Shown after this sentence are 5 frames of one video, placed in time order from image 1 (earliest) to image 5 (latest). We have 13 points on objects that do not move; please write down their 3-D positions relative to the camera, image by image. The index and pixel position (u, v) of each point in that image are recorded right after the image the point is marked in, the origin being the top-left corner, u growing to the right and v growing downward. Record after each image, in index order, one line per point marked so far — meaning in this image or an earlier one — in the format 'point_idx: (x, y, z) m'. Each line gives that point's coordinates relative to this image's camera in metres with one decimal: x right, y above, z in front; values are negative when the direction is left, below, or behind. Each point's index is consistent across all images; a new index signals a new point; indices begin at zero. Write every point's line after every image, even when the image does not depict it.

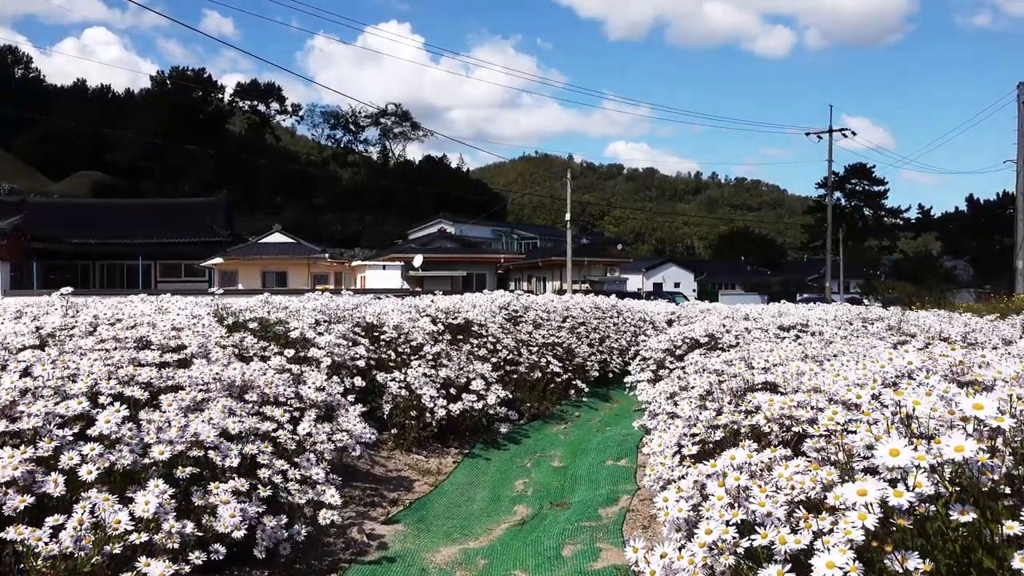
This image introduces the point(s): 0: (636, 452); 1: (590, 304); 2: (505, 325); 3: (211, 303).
0: (+1.1, -1.5, +6.4) m
1: (+1.4, -0.3, +12.4) m
2: (-0.1, -0.5, +9.4) m
3: (-2.9, -0.1, +6.8) m
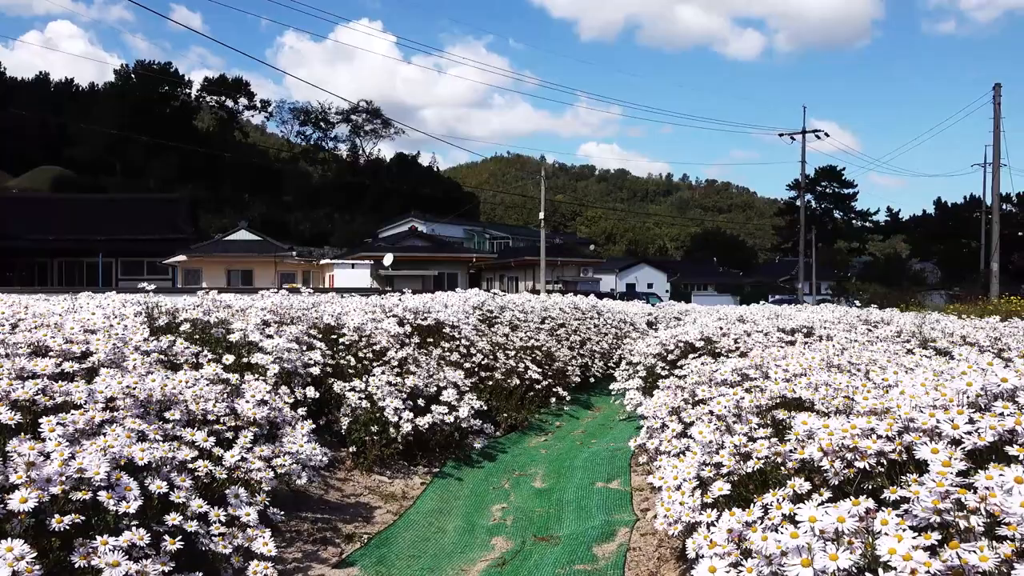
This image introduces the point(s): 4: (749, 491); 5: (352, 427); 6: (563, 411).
0: (+0.9, -1.4, +5.6) m
1: (+0.9, -0.3, +11.7) m
2: (-0.4, -0.5, +8.6) m
3: (-3.1, -0.1, +5.9) m
4: (+1.0, -0.8, +2.9) m
5: (-1.3, -1.1, +5.6) m
6: (+0.6, -1.5, +8.6) m
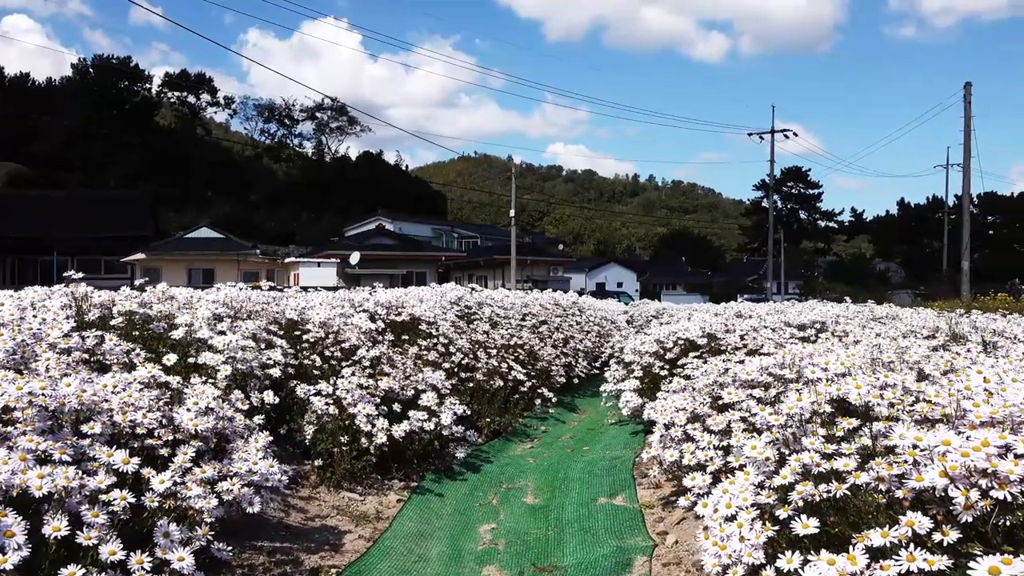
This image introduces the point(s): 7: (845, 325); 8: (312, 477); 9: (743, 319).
0: (+0.9, -1.4, +5.0) m
1: (+0.6, -0.2, +11.1) m
2: (-0.6, -0.4, +7.9) m
3: (-3.1, 0.0, +5.1) m
4: (+1.0, -0.8, +2.3) m
5: (-1.3, -1.0, +4.9) m
6: (+0.4, -1.4, +8.0) m
7: (+2.8, -0.3, +6.1) m
8: (-1.4, -1.3, +4.8) m
9: (+2.3, -0.3, +7.0) m
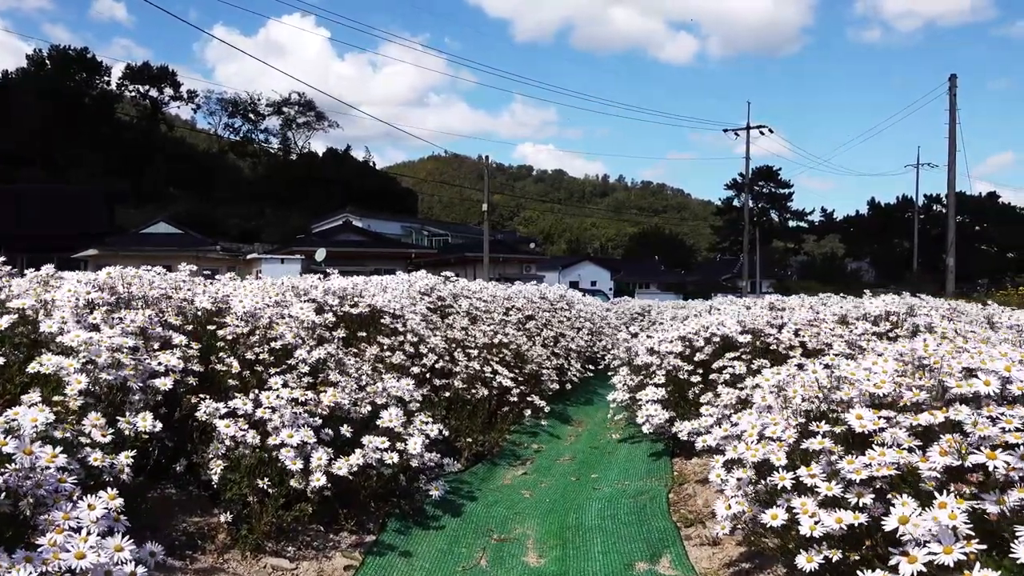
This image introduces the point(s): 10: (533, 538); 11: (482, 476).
0: (+0.8, -1.2, +3.5) m
1: (+0.3, -0.1, +9.6) m
2: (-0.8, -0.3, +6.5) m
3: (-3.2, +0.1, +3.5) m
4: (+1.1, -0.6, +0.9) m
5: (-1.3, -0.9, +3.4) m
6: (+0.3, -1.3, +6.5) m
7: (+2.8, -0.2, +4.7) m
8: (-1.4, -1.2, +3.3) m
9: (+2.2, -0.2, +5.7) m
10: (+0.1, -1.4, +3.9) m
11: (-0.2, -1.3, +5.0) m
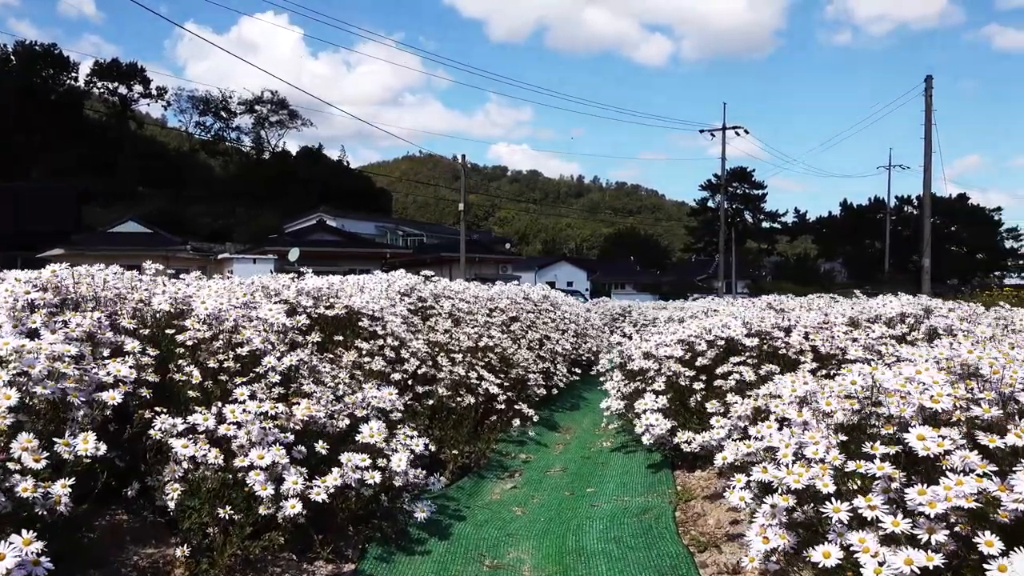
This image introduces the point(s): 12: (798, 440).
0: (+0.8, -1.2, +3.2) m
1: (+0.1, -0.1, +9.3) m
2: (-0.9, -0.3, +6.1) m
3: (-3.2, +0.1, +3.0) m
4: (+1.2, -0.6, +0.5) m
5: (-1.3, -0.9, +3.0) m
6: (+0.1, -1.3, +6.2) m
7: (+2.7, -0.2, +4.5) m
8: (-1.4, -1.1, +2.9) m
9: (+2.1, -0.2, +5.4) m
10: (+0.1, -1.4, +3.5) m
11: (-0.3, -1.3, +4.6) m
12: (+1.0, -0.6, +2.6) m
